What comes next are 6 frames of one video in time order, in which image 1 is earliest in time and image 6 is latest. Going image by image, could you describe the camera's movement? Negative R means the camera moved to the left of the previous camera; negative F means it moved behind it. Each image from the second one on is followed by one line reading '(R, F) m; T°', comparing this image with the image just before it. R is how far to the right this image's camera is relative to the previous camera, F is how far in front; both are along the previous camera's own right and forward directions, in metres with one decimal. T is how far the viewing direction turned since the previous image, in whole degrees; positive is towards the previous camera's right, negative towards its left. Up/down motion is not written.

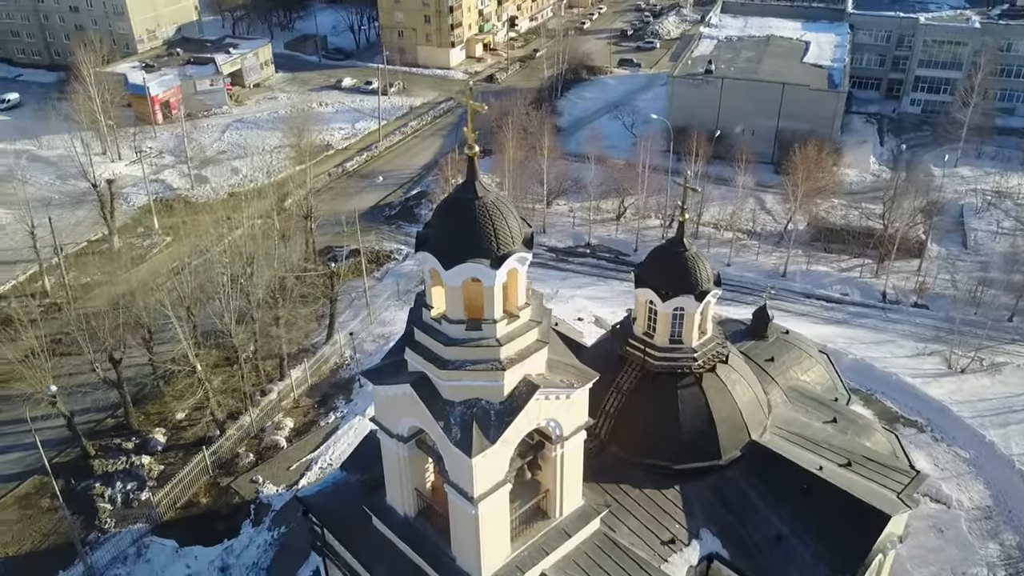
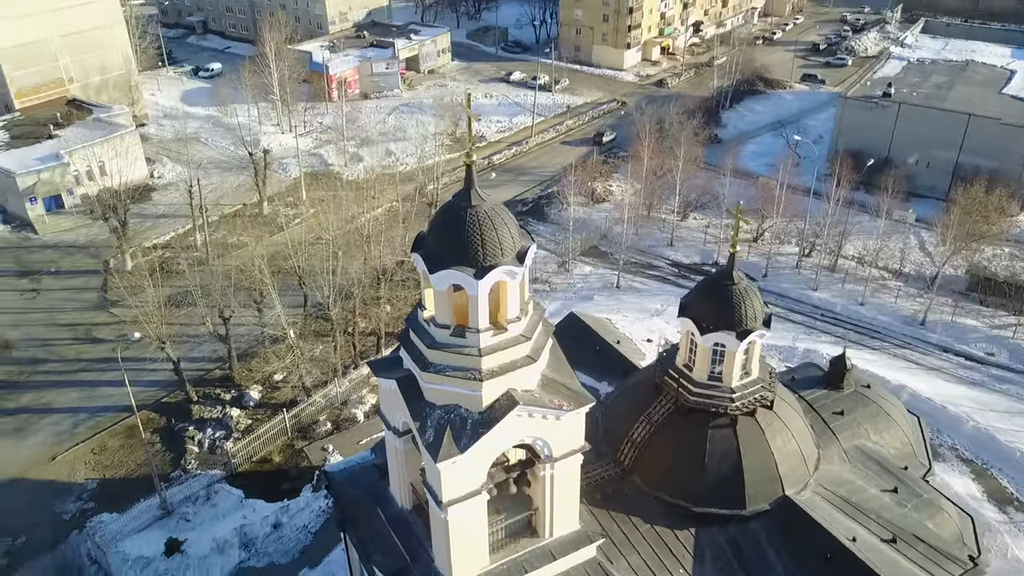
(+2.8, +0.4) m; -12°
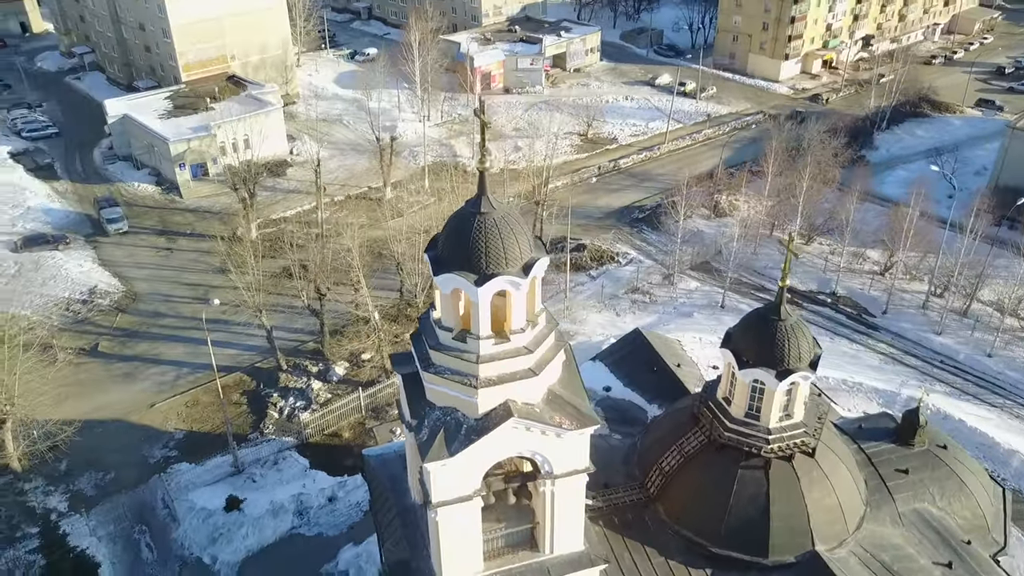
(+2.1, +0.3) m; -10°
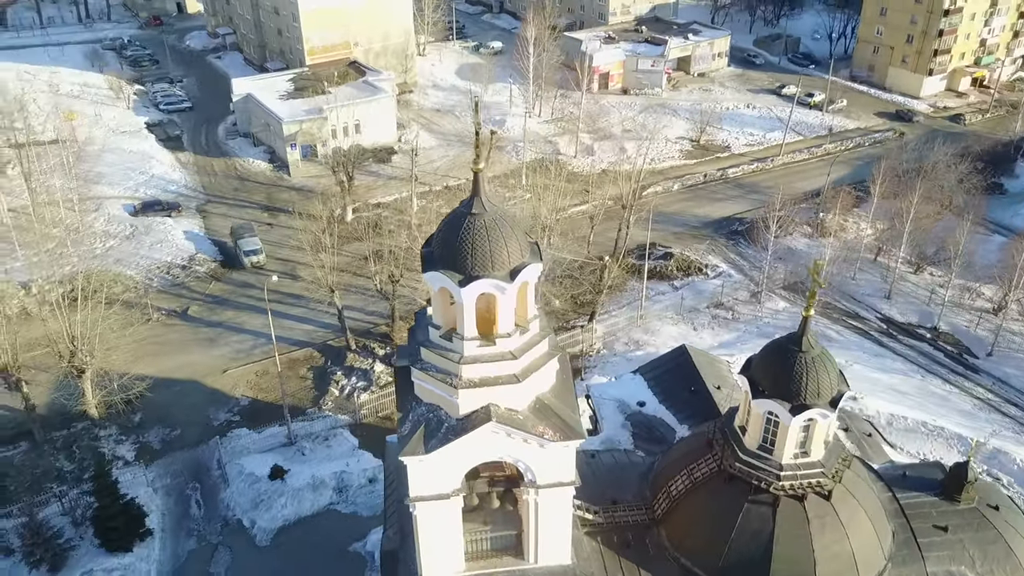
(+2.0, +0.3) m; -9°
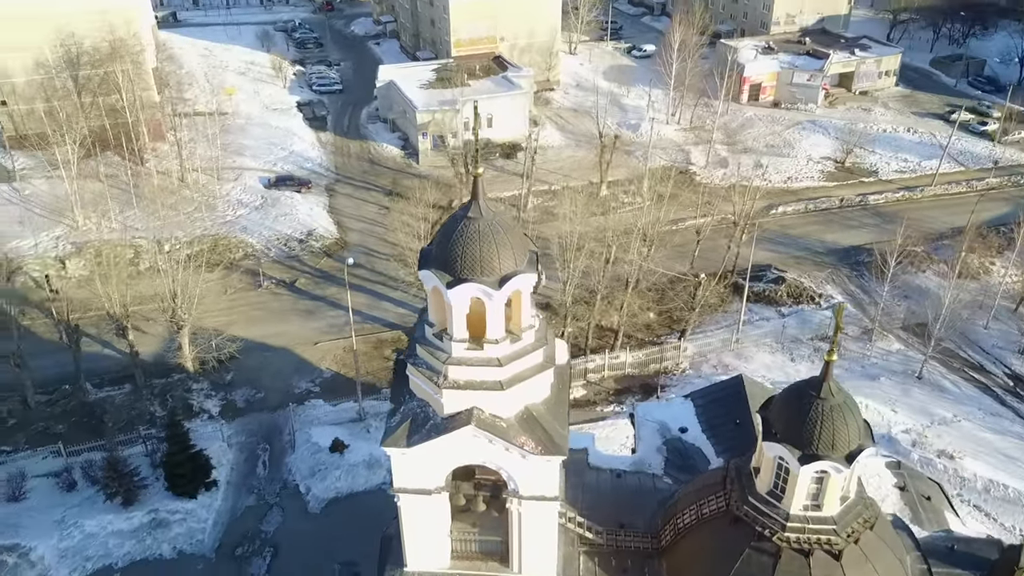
(+2.4, +0.3) m; -10°
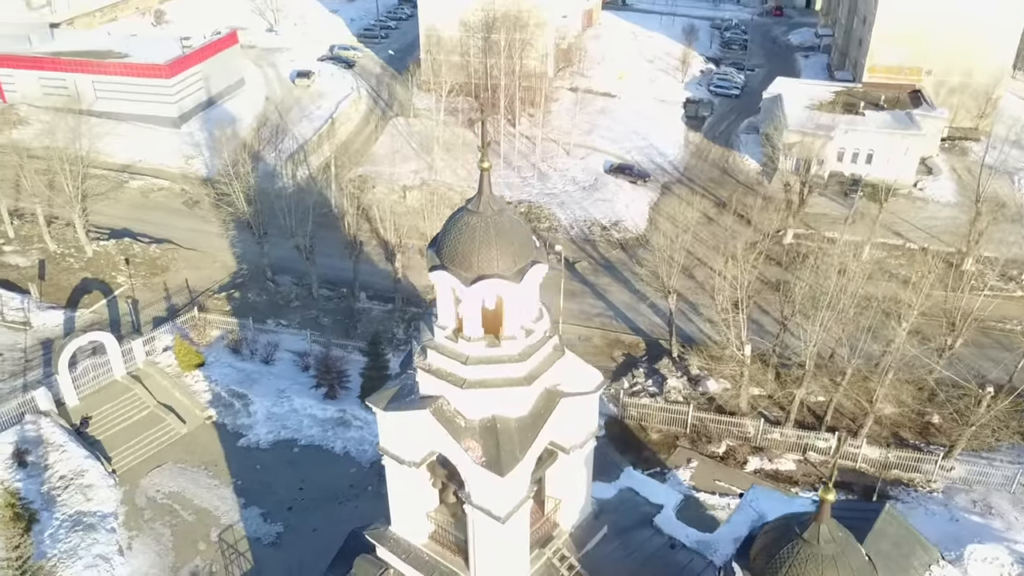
(+5.9, +2.0) m; -28°
